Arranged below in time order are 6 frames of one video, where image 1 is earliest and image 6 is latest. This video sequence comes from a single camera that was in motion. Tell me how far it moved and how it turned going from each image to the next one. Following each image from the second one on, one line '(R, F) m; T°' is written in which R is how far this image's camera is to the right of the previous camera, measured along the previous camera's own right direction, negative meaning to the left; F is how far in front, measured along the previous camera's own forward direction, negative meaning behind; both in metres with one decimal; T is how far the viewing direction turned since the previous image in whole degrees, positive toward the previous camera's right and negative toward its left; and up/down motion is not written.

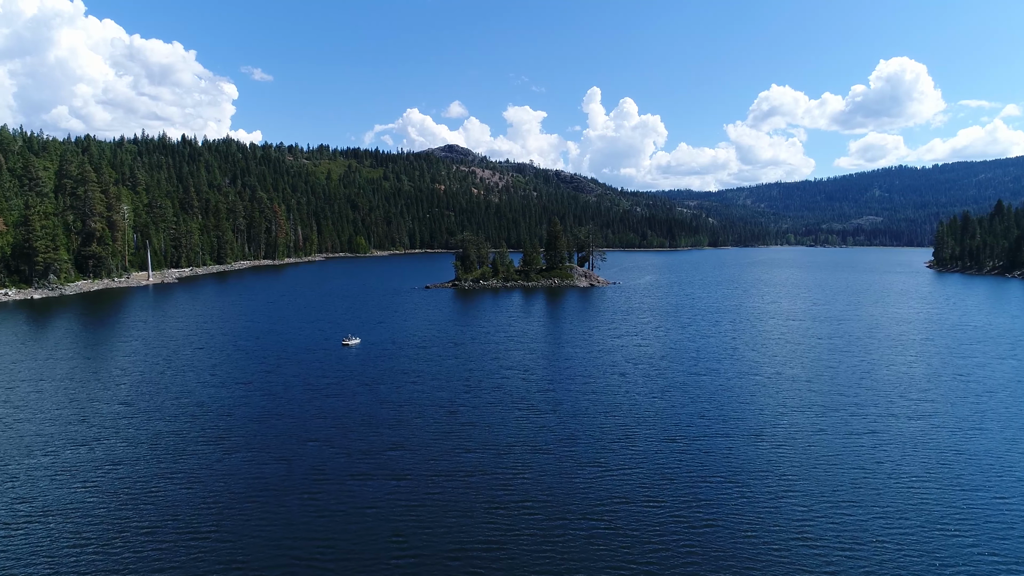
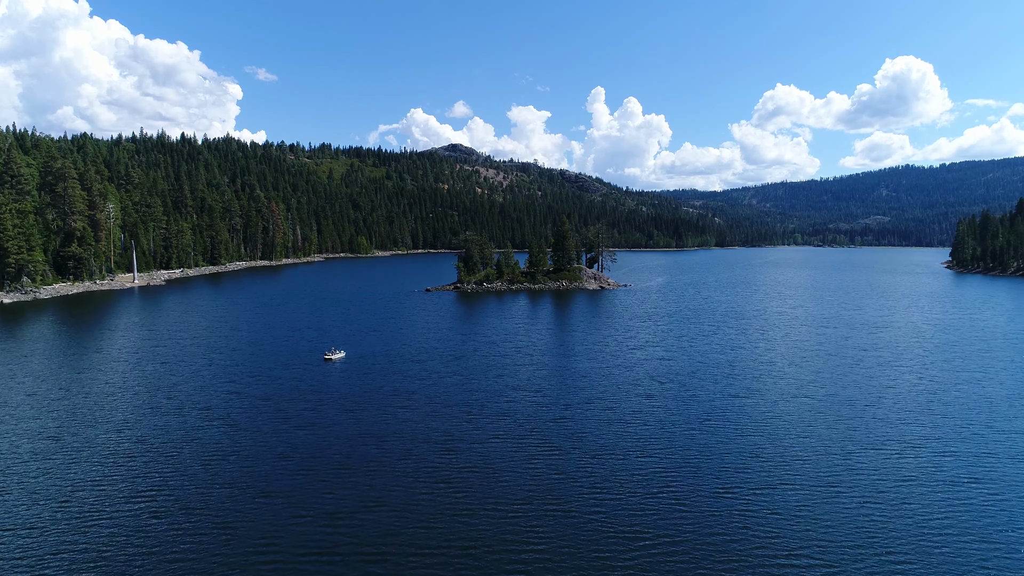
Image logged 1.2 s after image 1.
(-0.4, +7.8) m; 0°
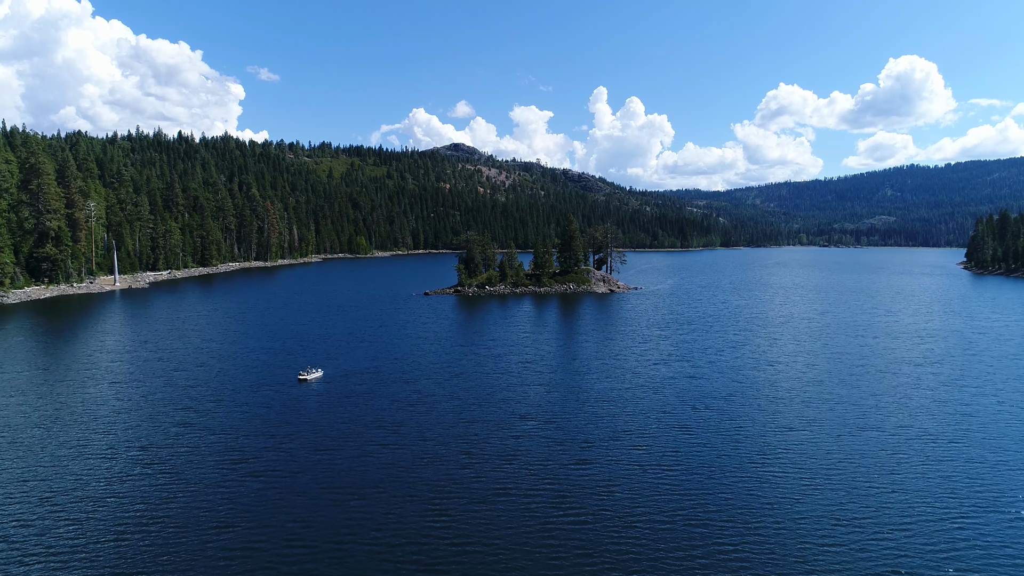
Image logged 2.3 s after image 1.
(-0.4, +7.9) m; 0°
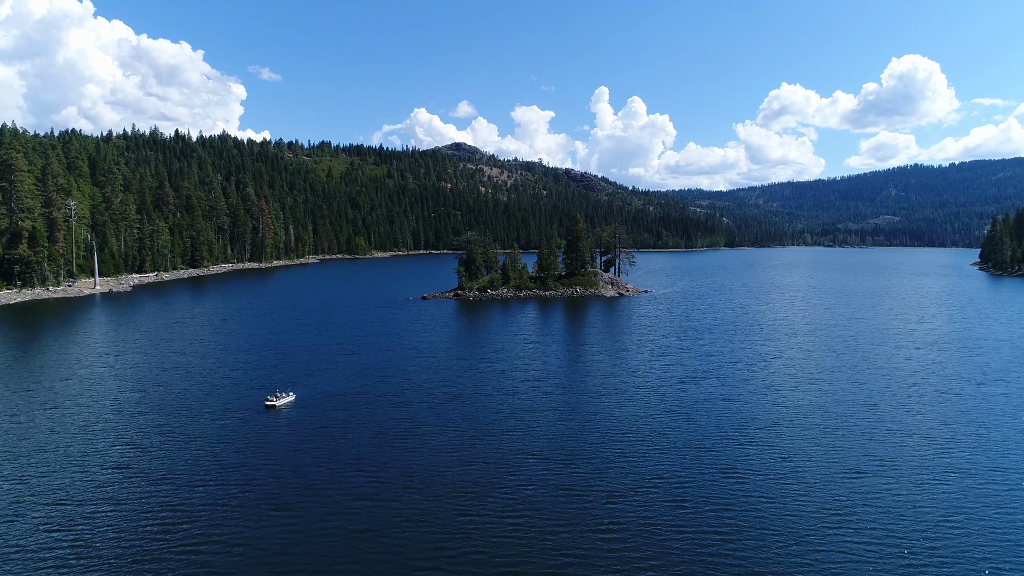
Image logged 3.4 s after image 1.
(-0.4, +7.1) m; 0°
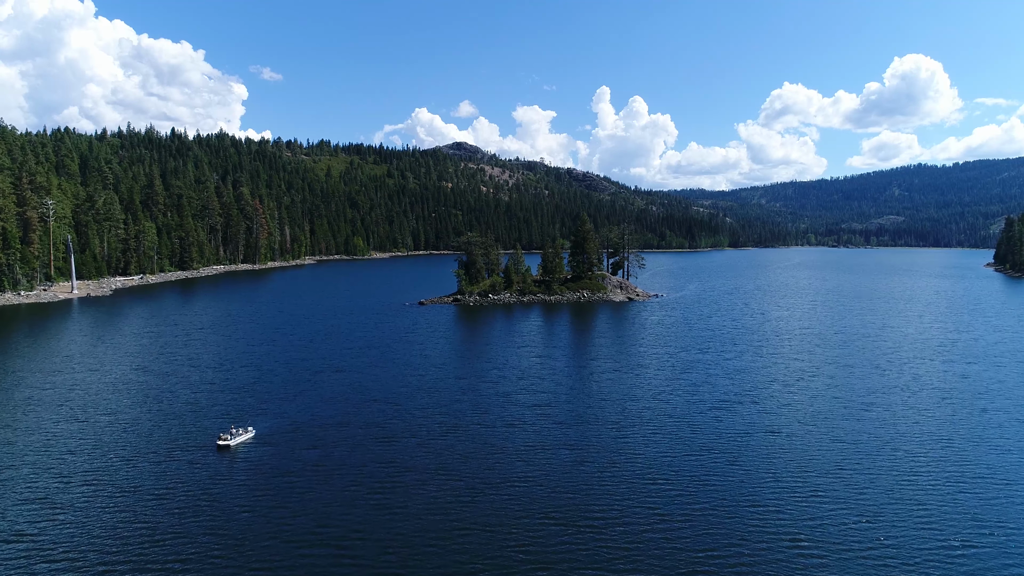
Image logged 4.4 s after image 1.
(-0.3, +7.1) m; 0°
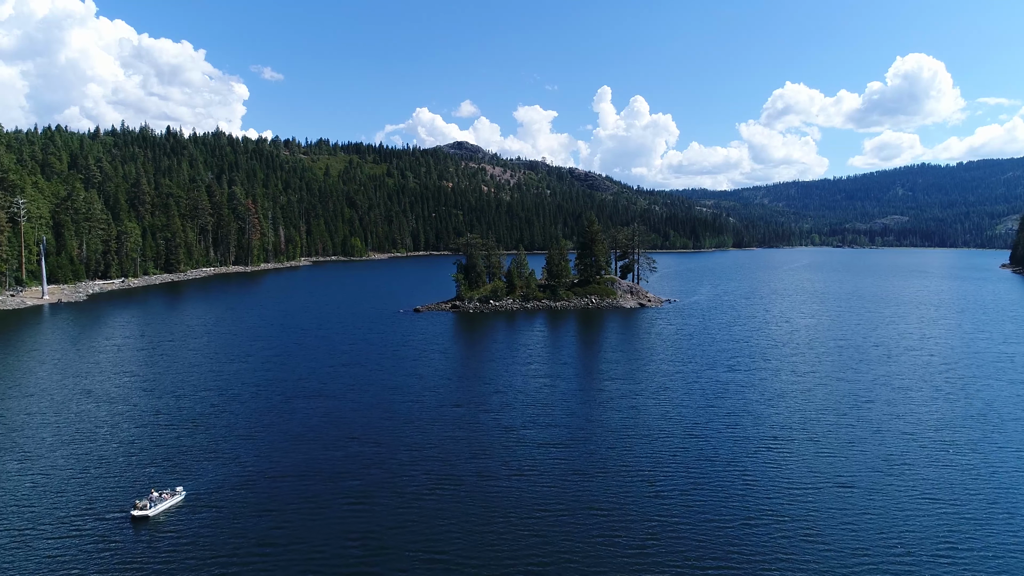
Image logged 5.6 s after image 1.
(-0.3, +7.8) m; 0°
